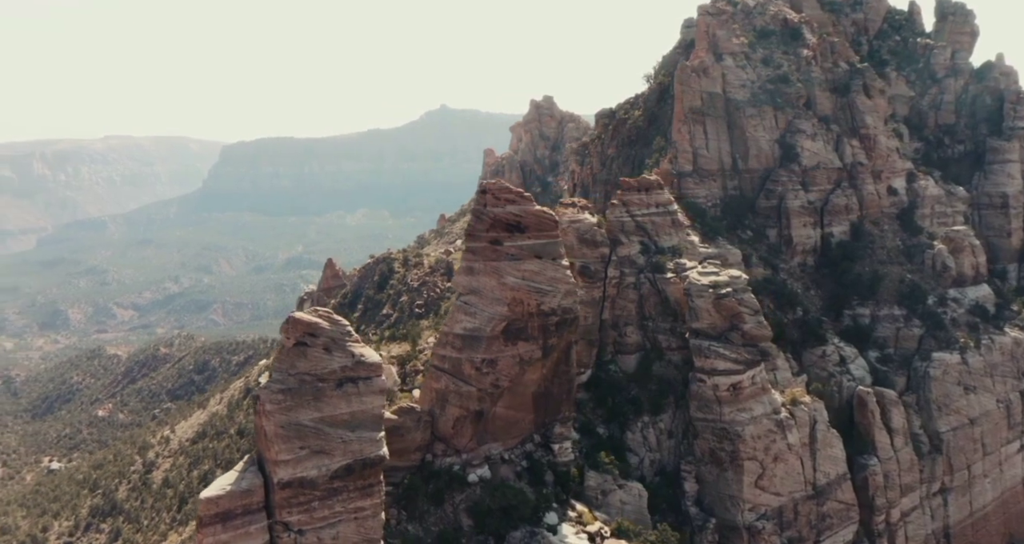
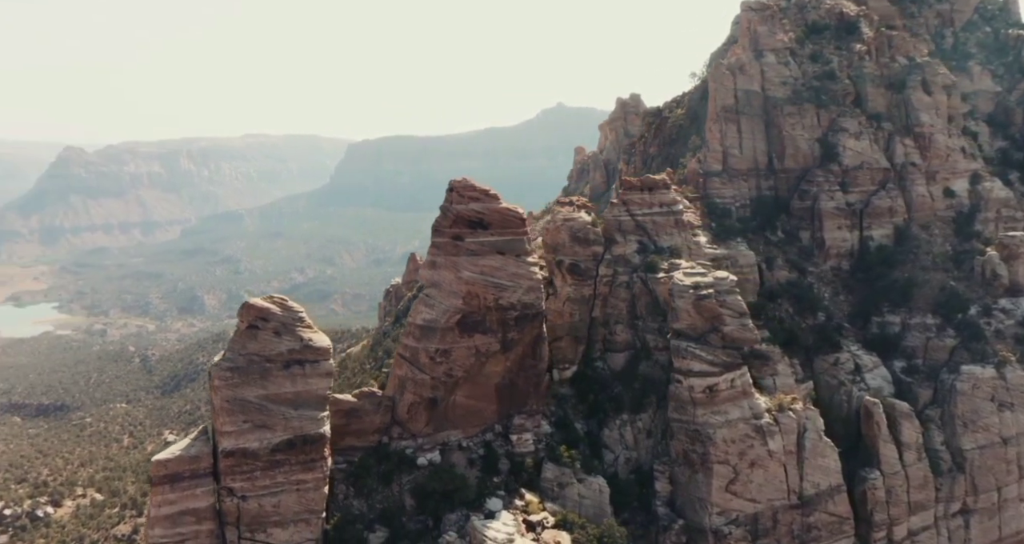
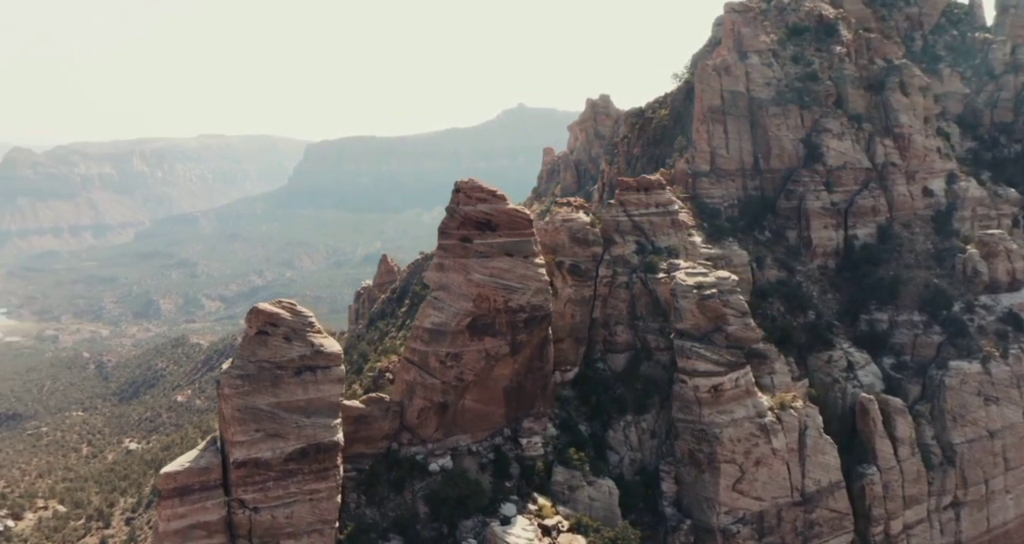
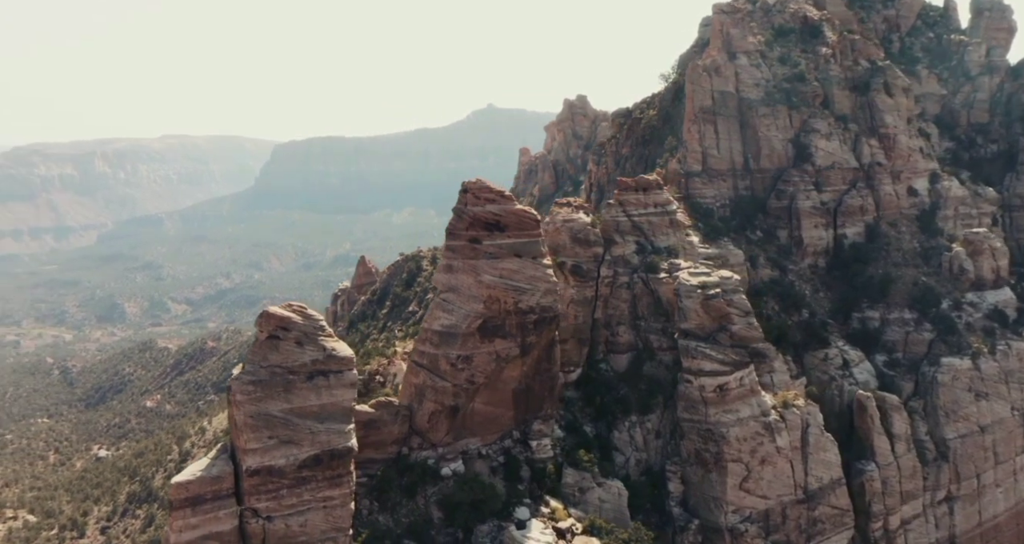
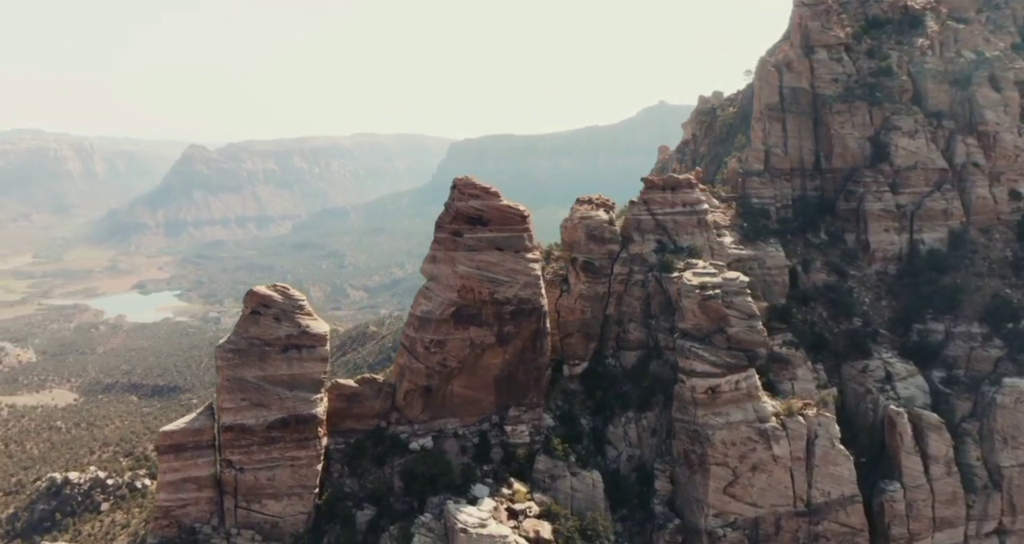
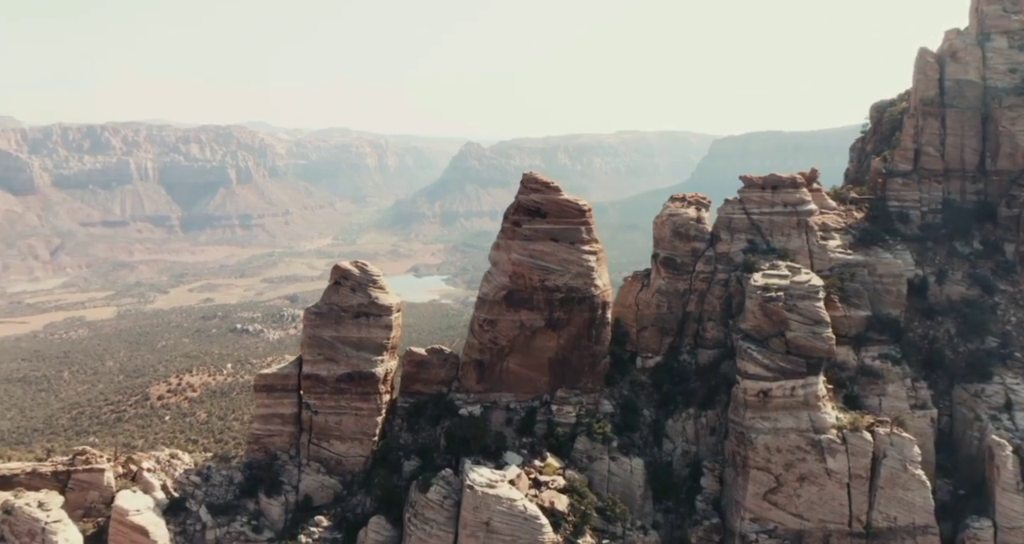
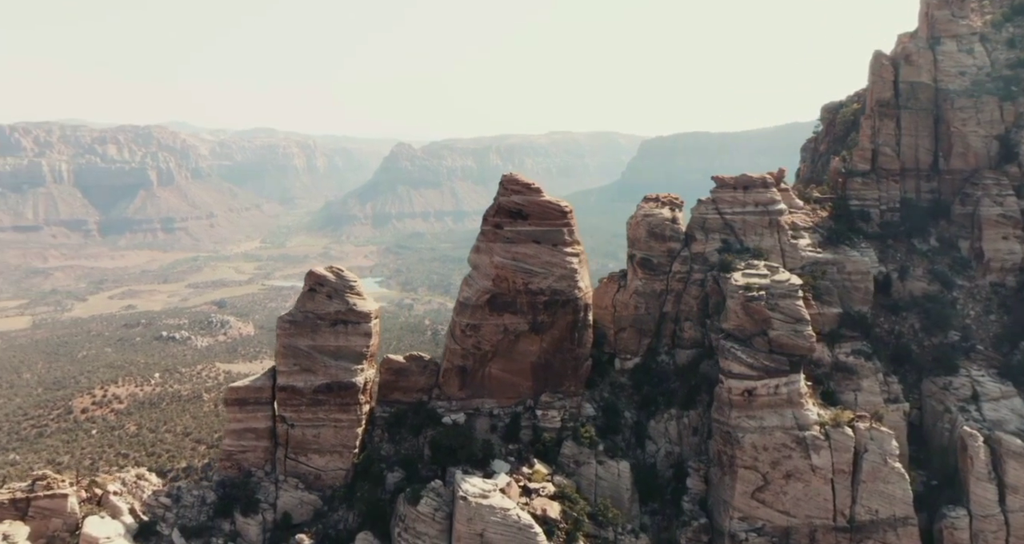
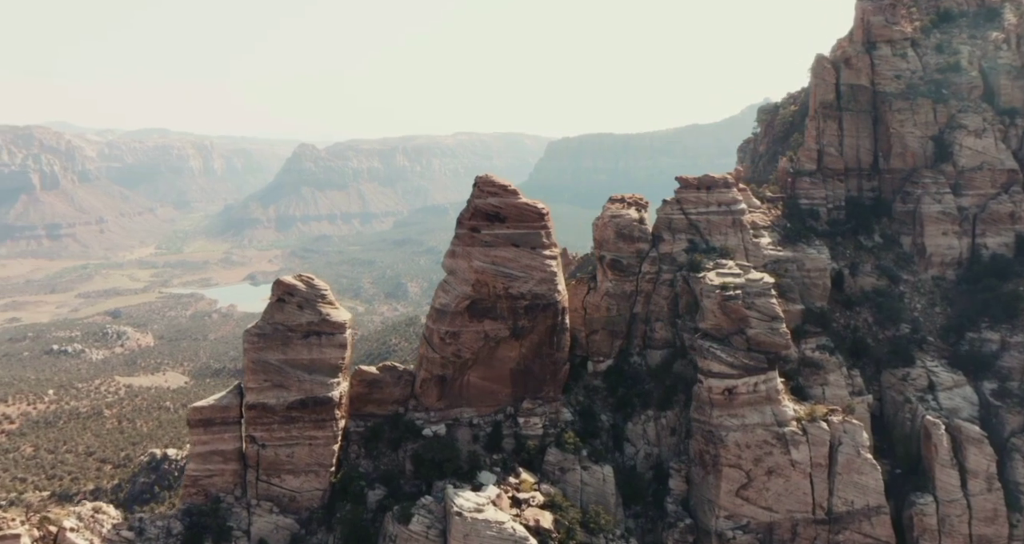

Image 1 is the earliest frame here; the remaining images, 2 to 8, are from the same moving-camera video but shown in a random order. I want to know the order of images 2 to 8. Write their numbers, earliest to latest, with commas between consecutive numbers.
4, 3, 2, 5, 8, 7, 6
